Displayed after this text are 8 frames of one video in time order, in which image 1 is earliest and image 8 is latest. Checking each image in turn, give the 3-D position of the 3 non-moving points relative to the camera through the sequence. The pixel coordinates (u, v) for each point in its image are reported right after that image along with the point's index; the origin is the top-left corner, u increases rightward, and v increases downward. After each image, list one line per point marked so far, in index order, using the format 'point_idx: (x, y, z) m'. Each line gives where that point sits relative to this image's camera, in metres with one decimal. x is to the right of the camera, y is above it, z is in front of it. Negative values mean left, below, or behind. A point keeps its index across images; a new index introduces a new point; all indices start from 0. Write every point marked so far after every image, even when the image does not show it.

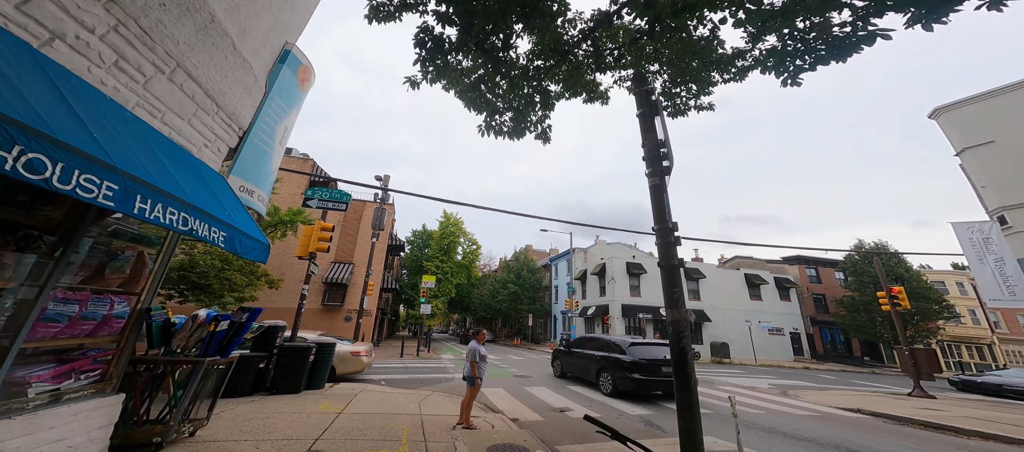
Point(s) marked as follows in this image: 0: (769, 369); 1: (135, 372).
0: (+12.8, -7.2, +16.6) m
1: (-4.1, -1.6, +3.6) m
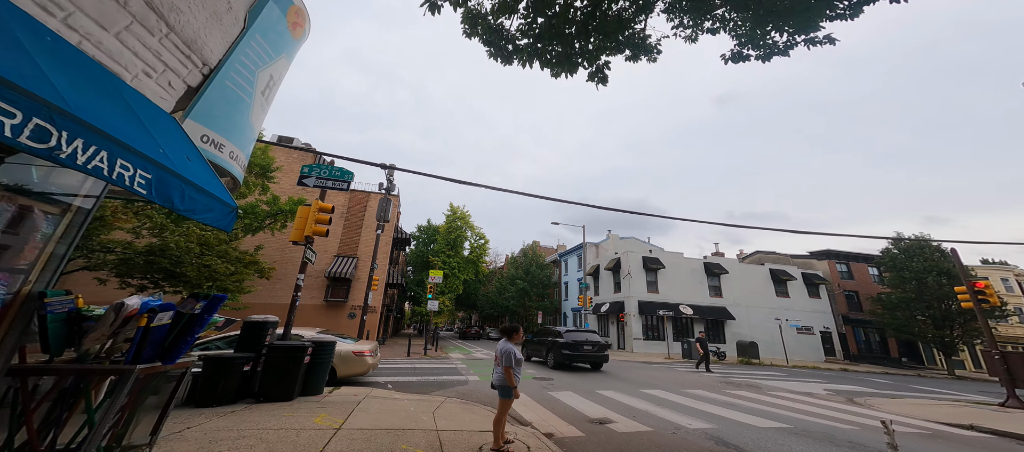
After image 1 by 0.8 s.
0: (+13.6, -6.7, +15.2) m
1: (-3.5, -1.2, +2.4) m
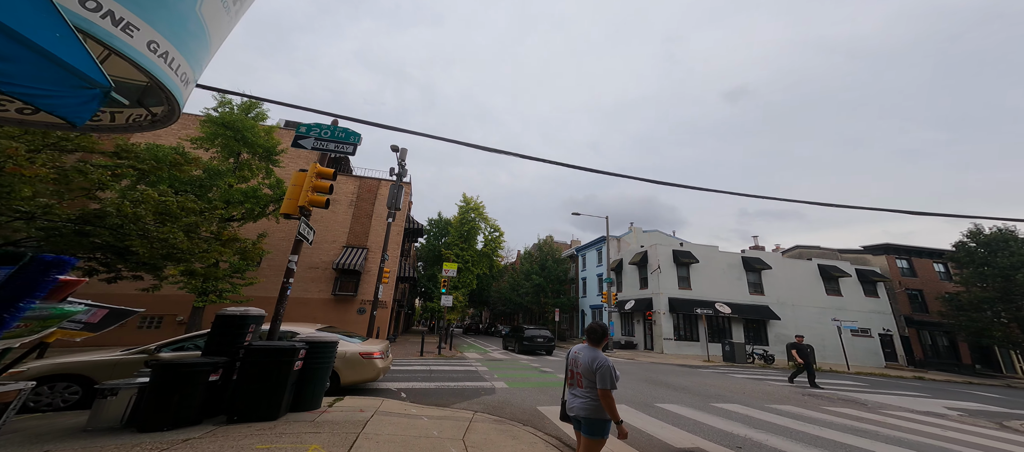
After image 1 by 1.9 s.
0: (+14.6, -6.1, +13.1) m
1: (-2.8, -0.6, +0.8) m
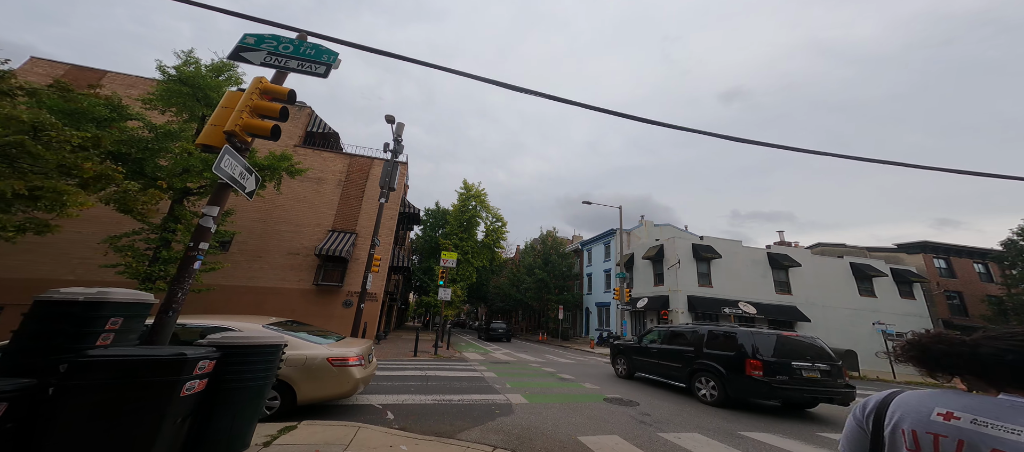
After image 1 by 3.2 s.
0: (+15.0, -5.6, +11.2) m
1: (-2.2, +0.1, -1.5) m
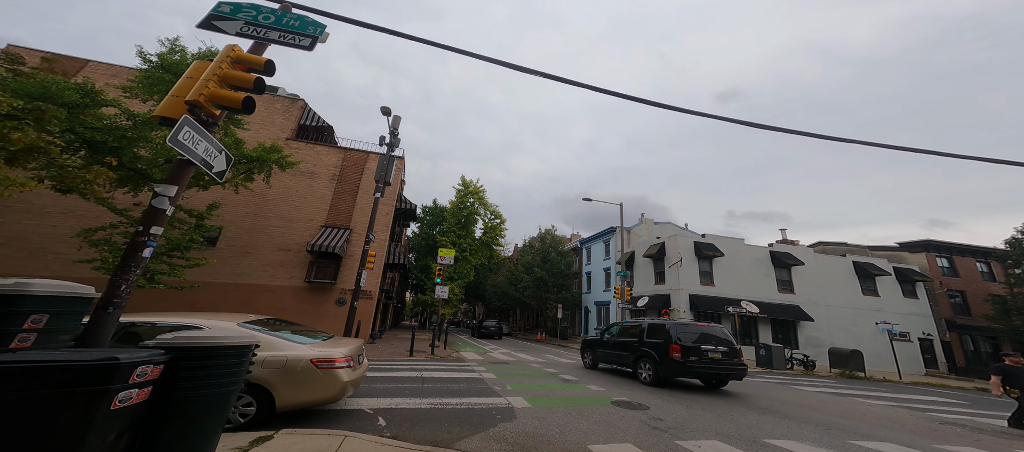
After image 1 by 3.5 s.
0: (+15.0, -5.5, +10.8) m
1: (-2.0, +0.2, -2.0) m
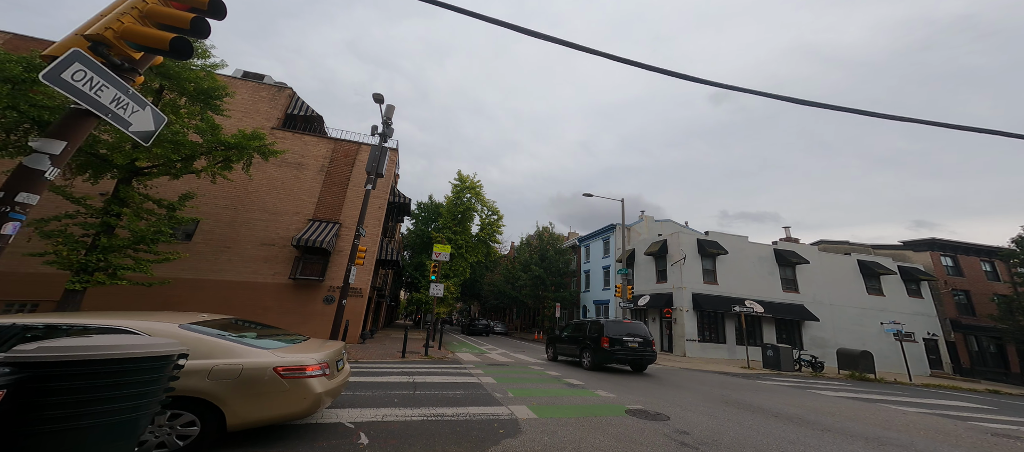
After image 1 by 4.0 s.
0: (+15.0, -5.4, +10.2) m
1: (-1.8, +0.4, -2.8) m
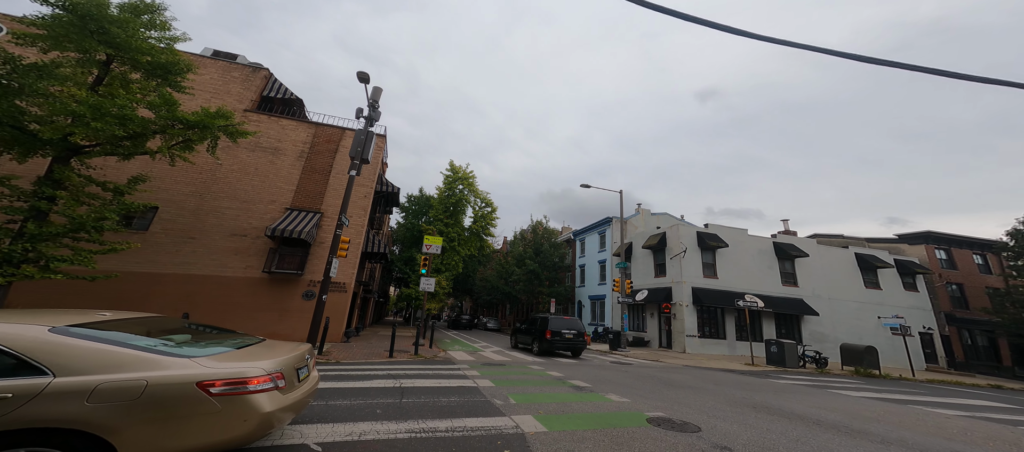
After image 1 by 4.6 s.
0: (+15.0, -5.0, +9.8) m
1: (-1.5, +0.7, -3.8) m
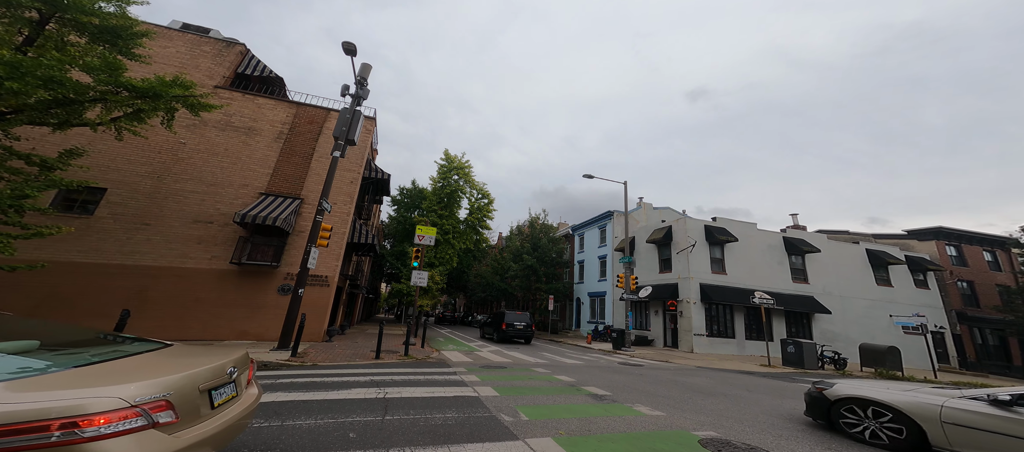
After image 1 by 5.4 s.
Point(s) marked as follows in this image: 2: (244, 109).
0: (+15.1, -4.7, +8.9) m
1: (-1.0, +1.0, -5.1) m
2: (-10.6, +4.8, +13.1) m
